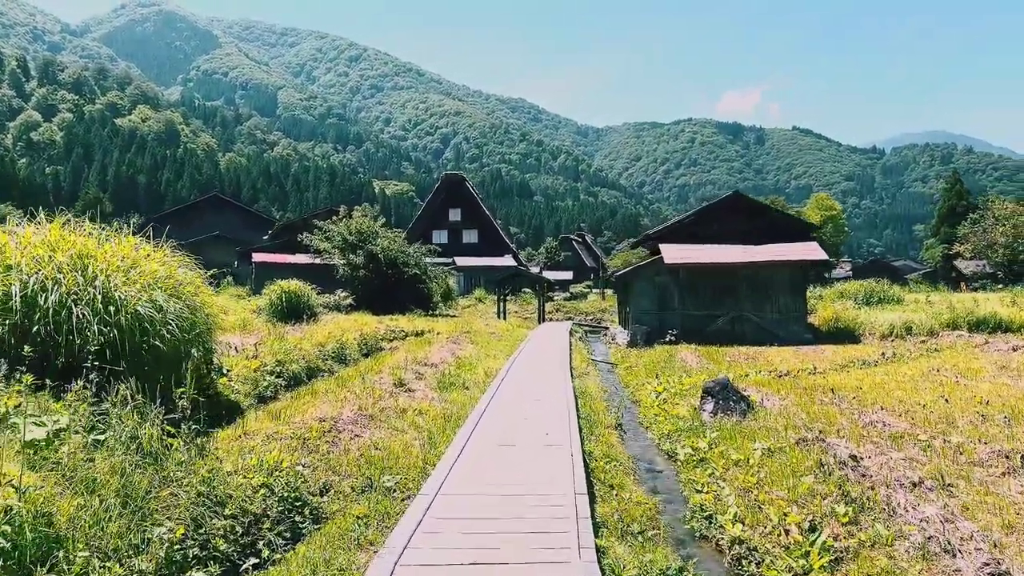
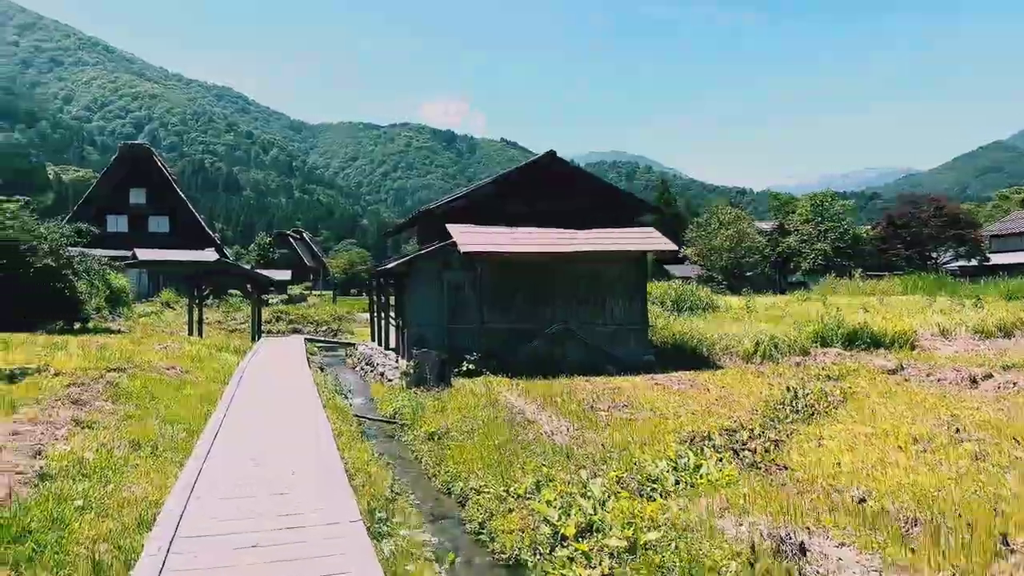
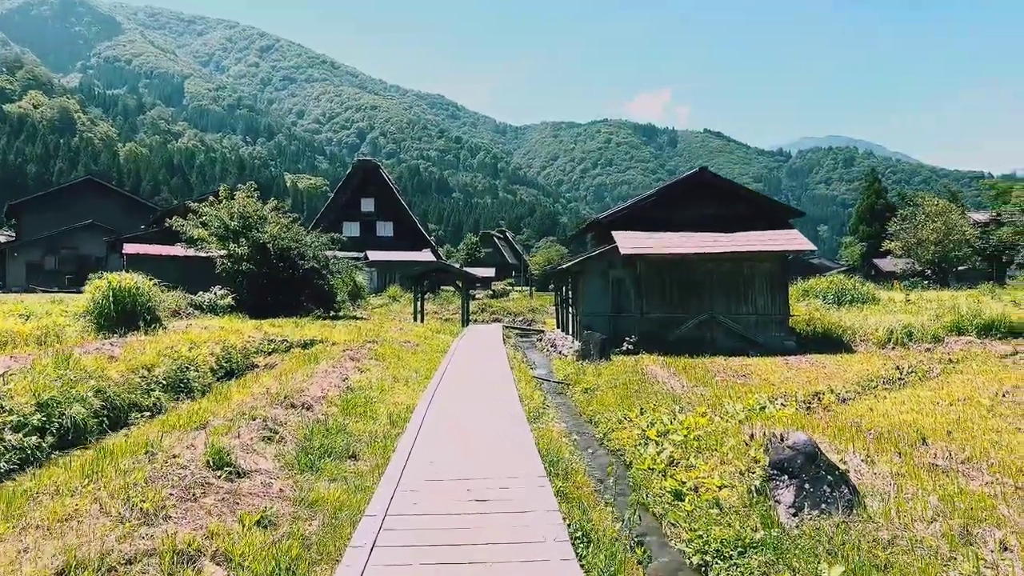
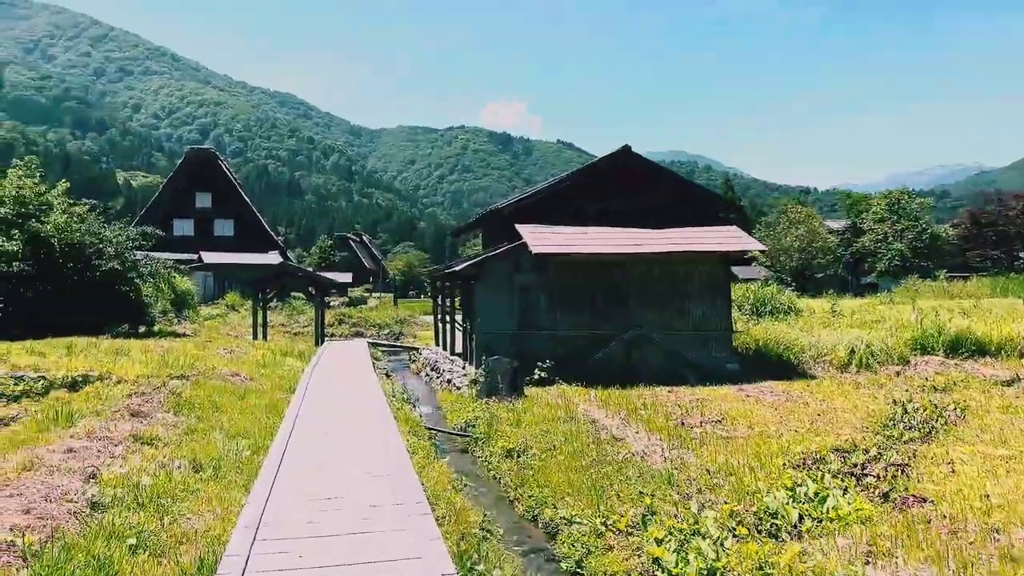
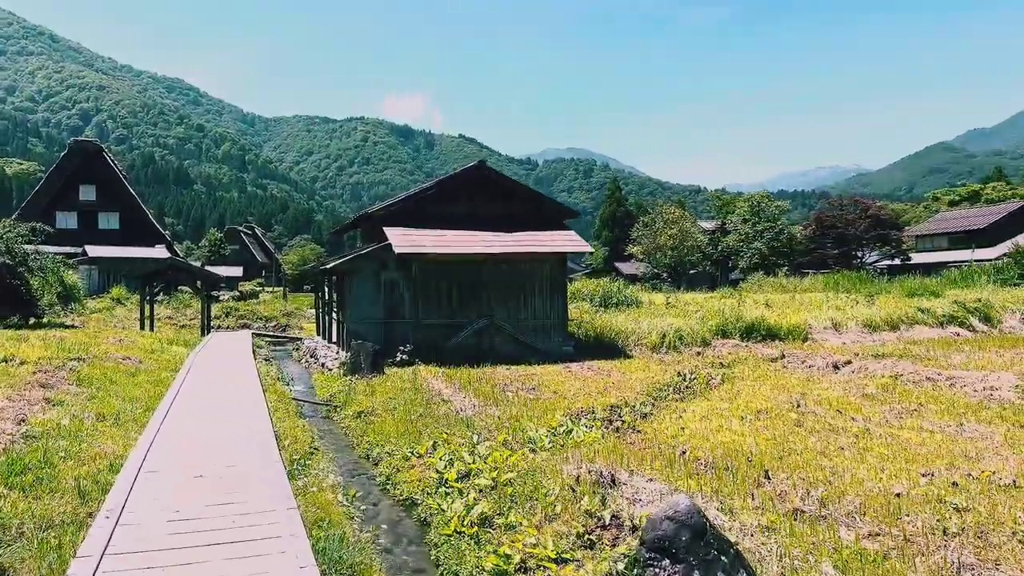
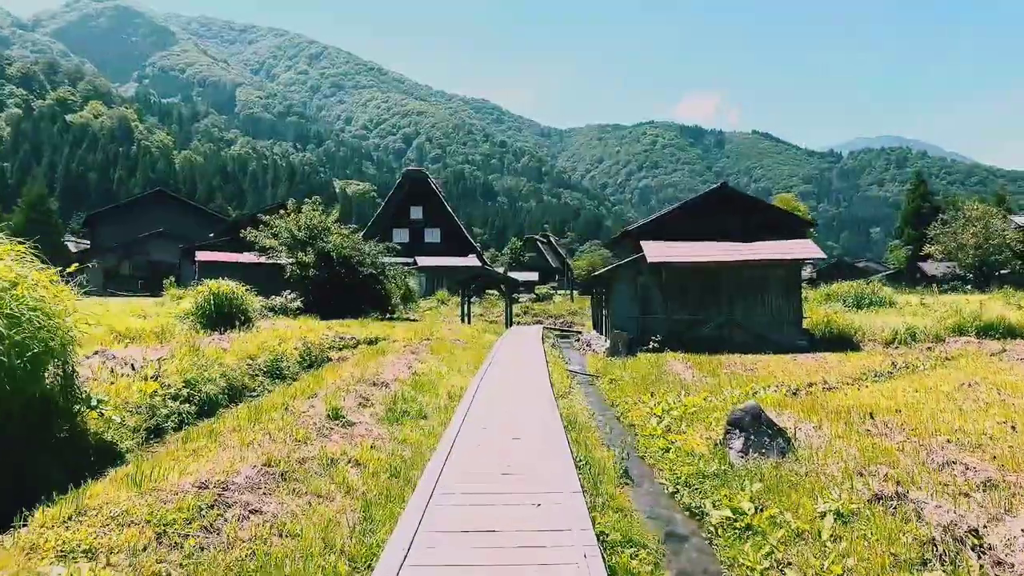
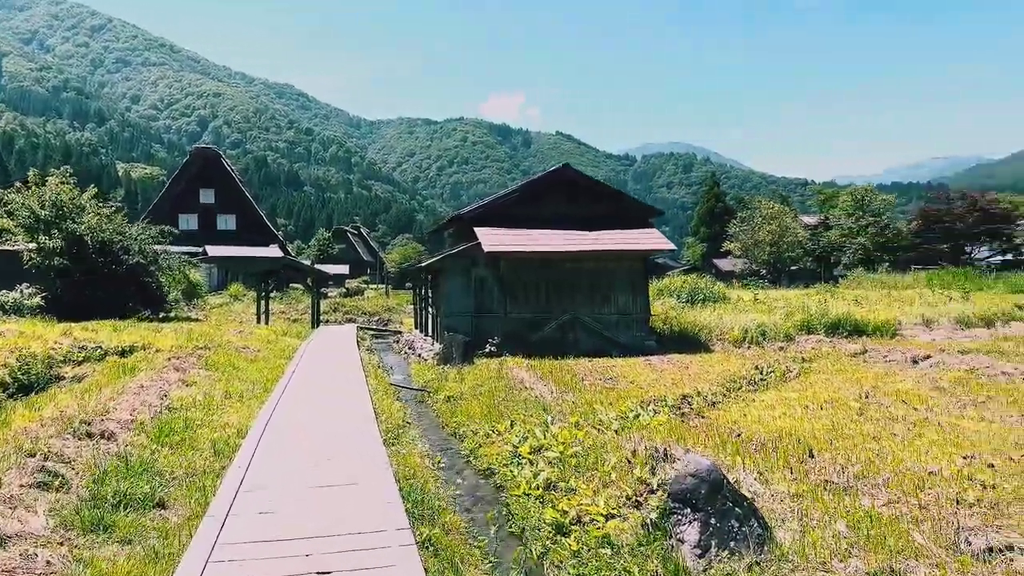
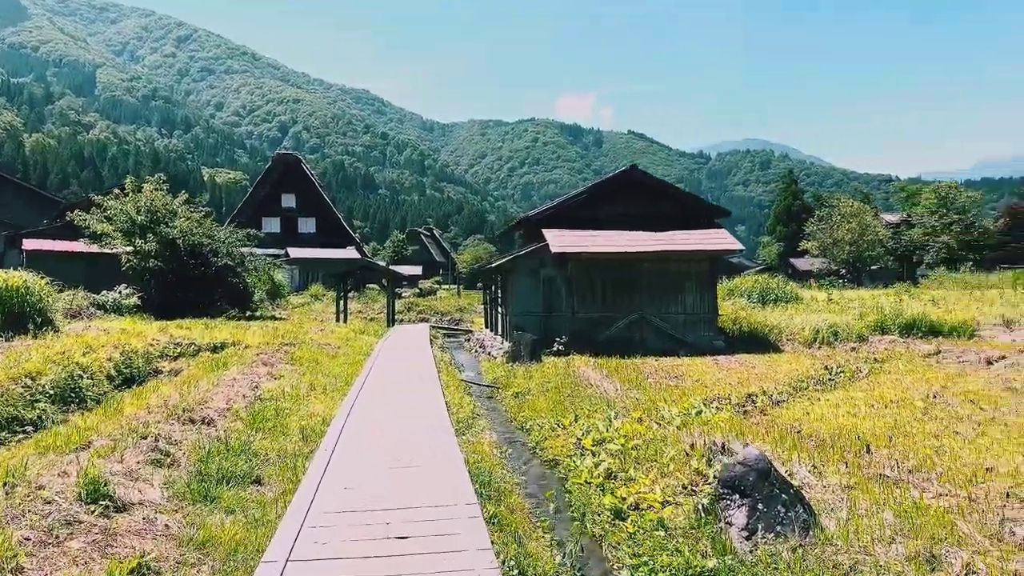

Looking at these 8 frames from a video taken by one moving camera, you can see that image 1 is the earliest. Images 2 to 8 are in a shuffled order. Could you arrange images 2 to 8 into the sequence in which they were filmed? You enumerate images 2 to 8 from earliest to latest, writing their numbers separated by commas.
6, 3, 8, 7, 5, 2, 4
